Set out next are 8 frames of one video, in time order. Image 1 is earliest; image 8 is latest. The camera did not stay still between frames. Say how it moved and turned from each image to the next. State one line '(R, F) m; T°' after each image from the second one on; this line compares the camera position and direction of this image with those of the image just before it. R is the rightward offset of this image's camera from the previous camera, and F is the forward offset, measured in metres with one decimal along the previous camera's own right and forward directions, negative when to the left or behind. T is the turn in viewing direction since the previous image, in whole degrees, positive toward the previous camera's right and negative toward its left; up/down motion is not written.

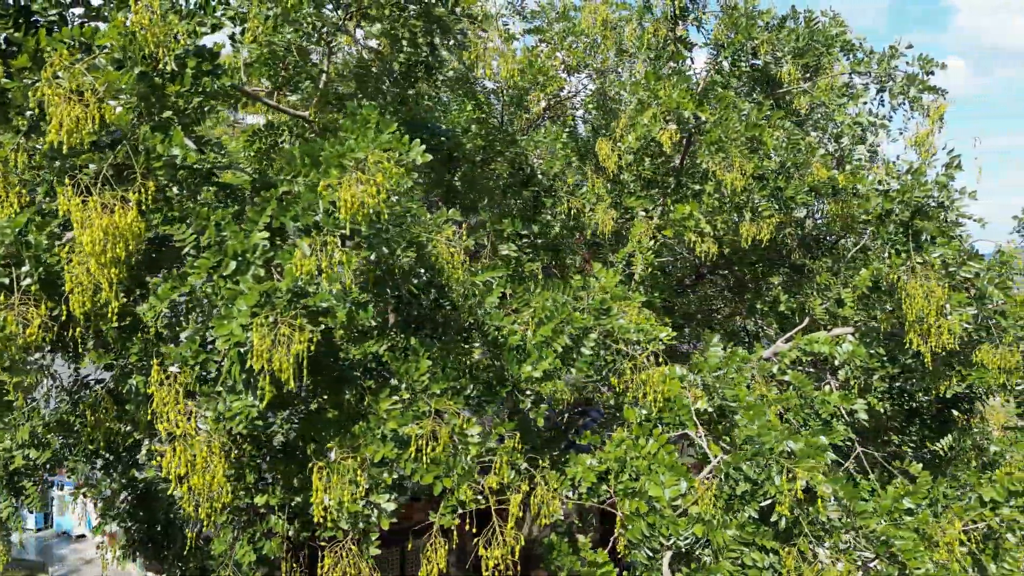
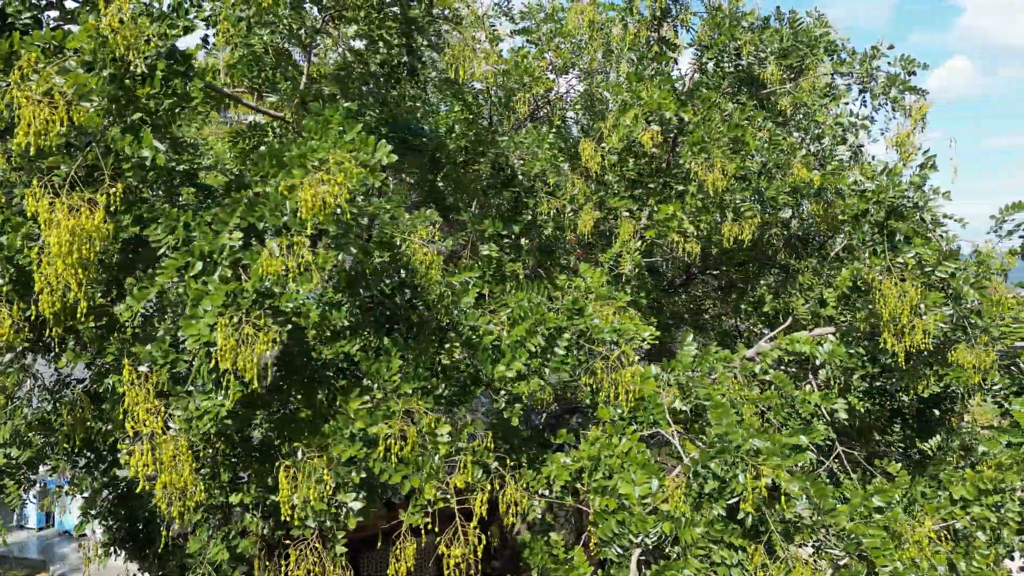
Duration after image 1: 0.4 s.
(+0.1, 0.0) m; 0°
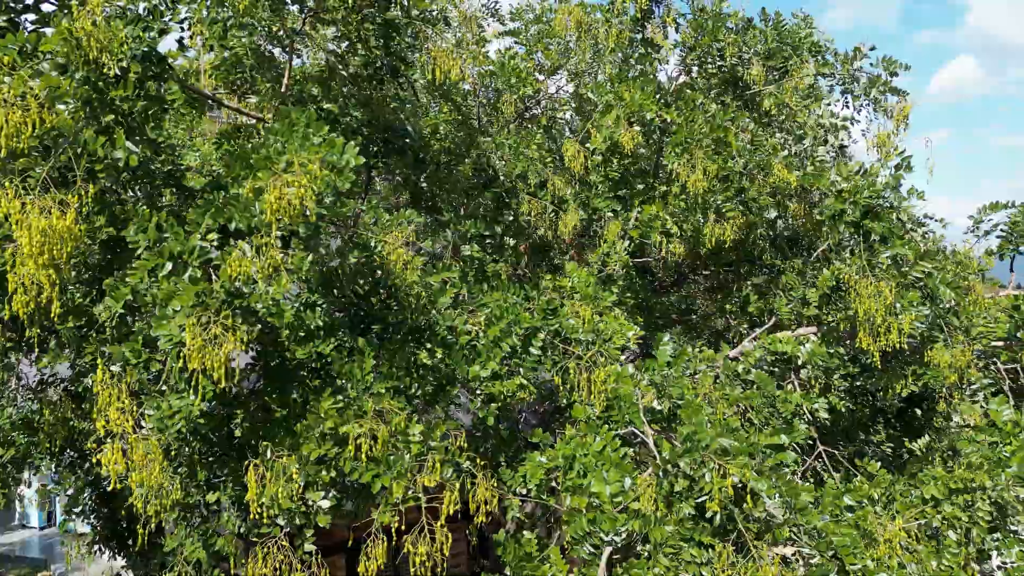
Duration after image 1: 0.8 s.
(+0.1, 0.0) m; 0°
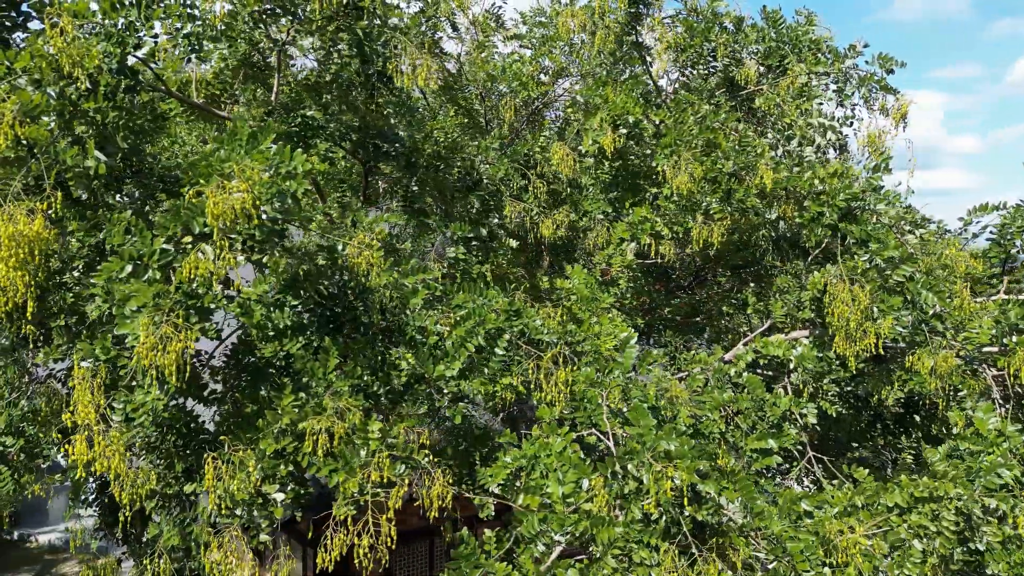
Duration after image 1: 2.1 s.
(+0.4, 0.0) m; -4°
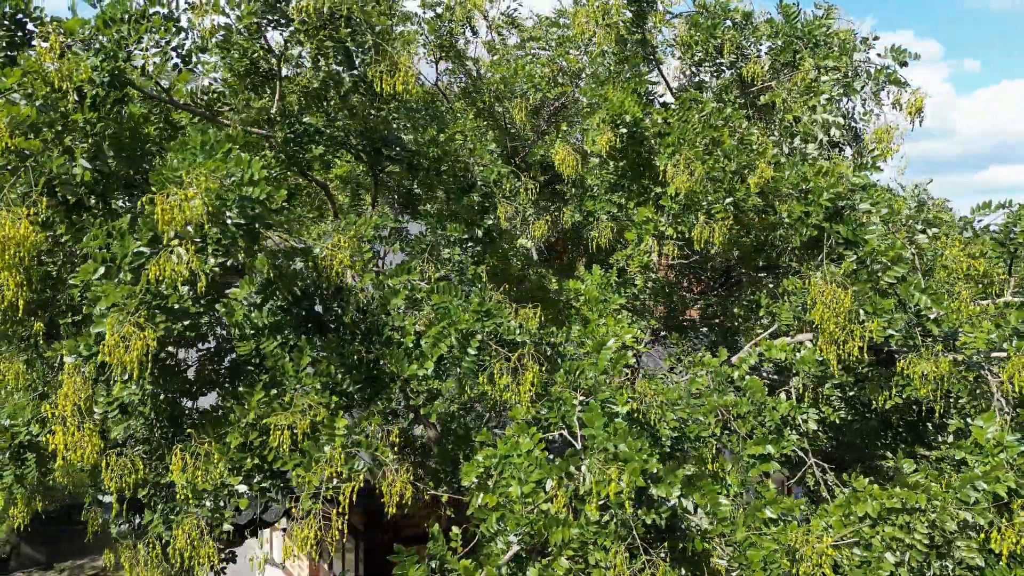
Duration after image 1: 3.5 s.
(+0.5, 0.0) m; -5°
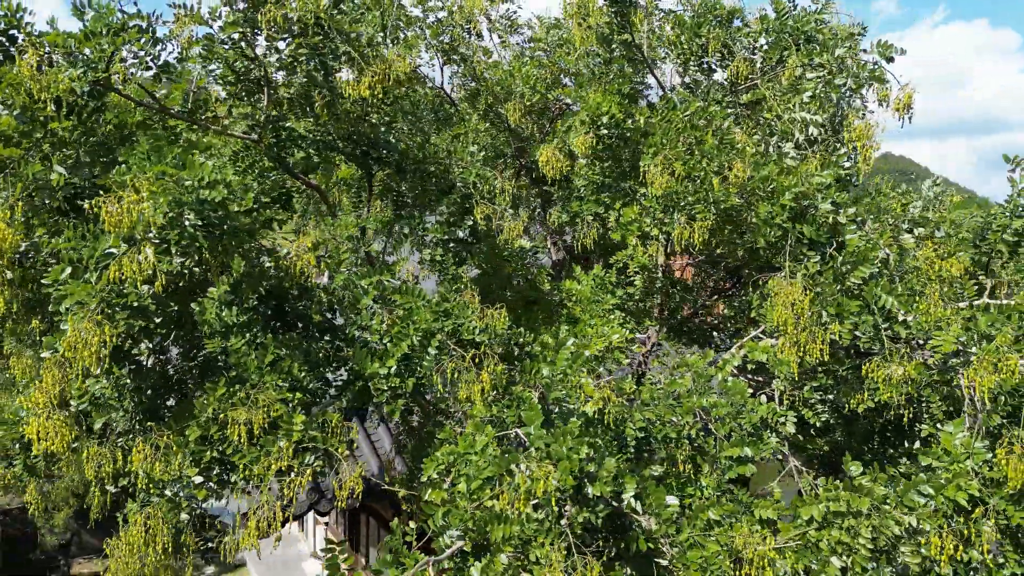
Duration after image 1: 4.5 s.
(+0.5, 0.0) m; -4°
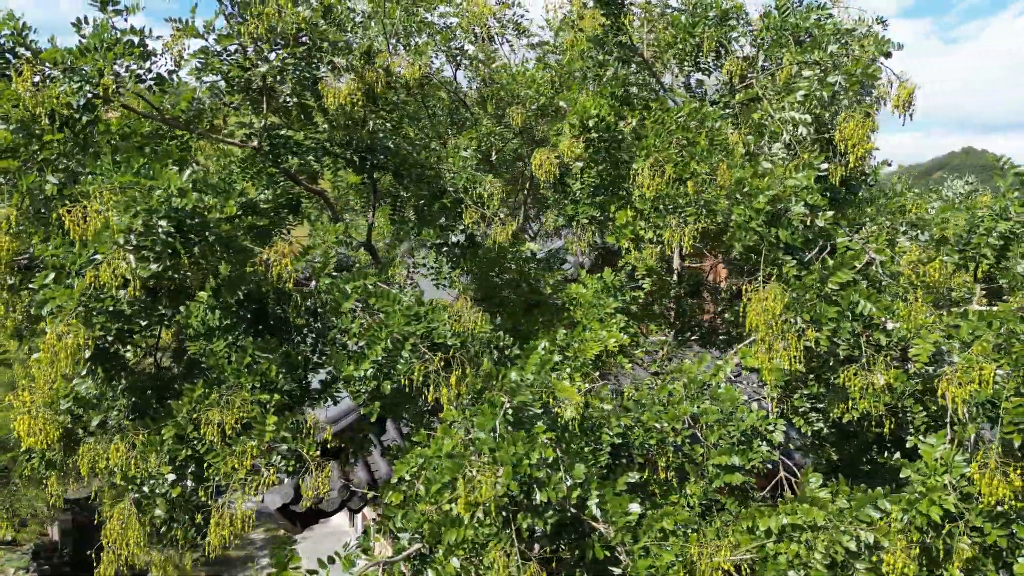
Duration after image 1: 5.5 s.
(+0.4, 0.0) m; -4°
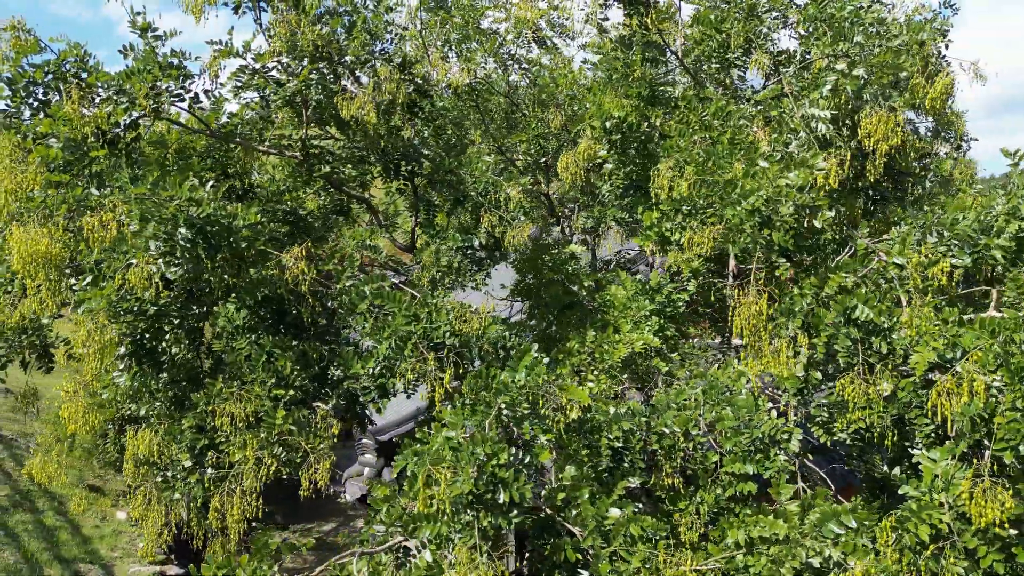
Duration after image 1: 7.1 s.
(+0.6, 0.0) m; -8°
